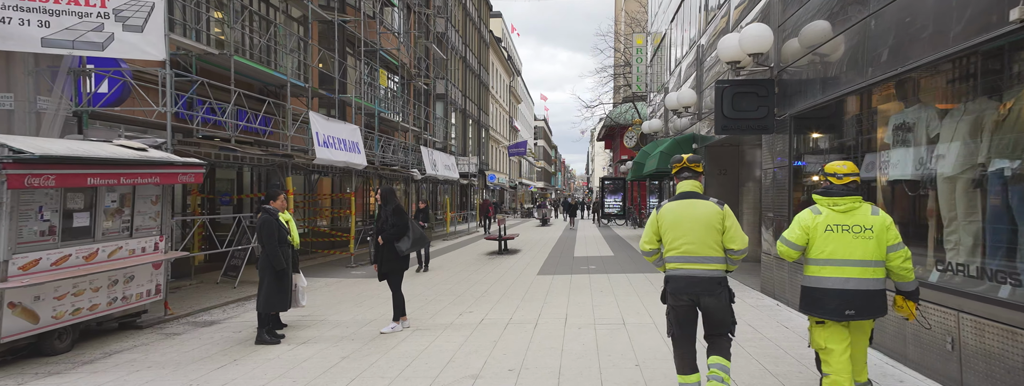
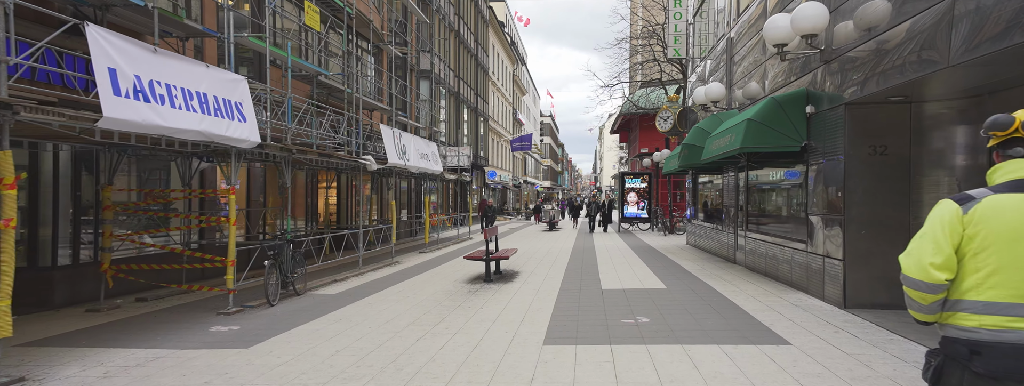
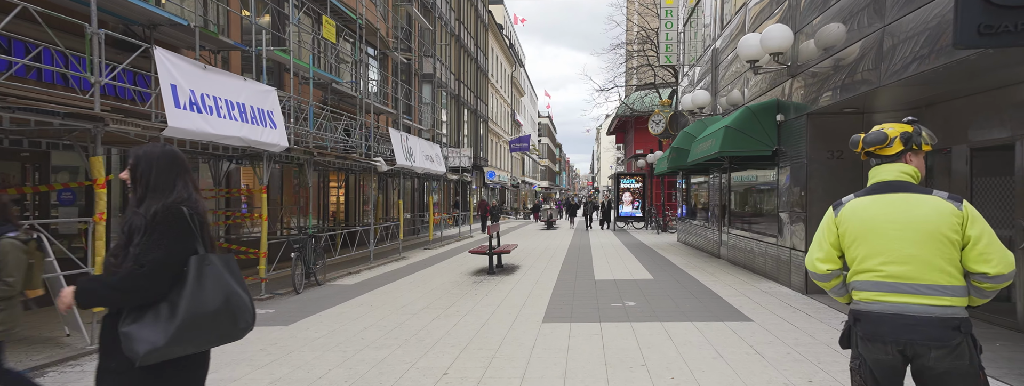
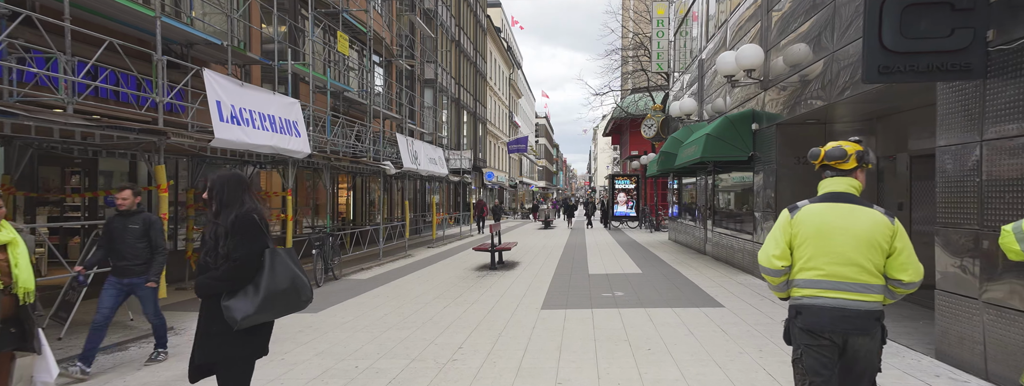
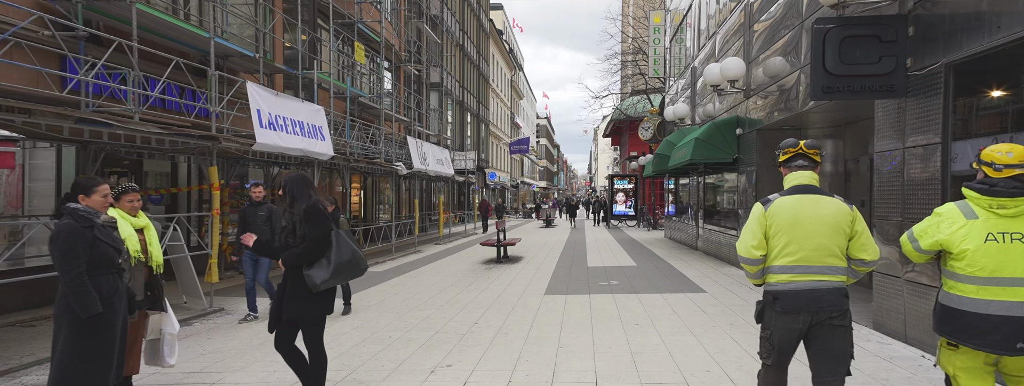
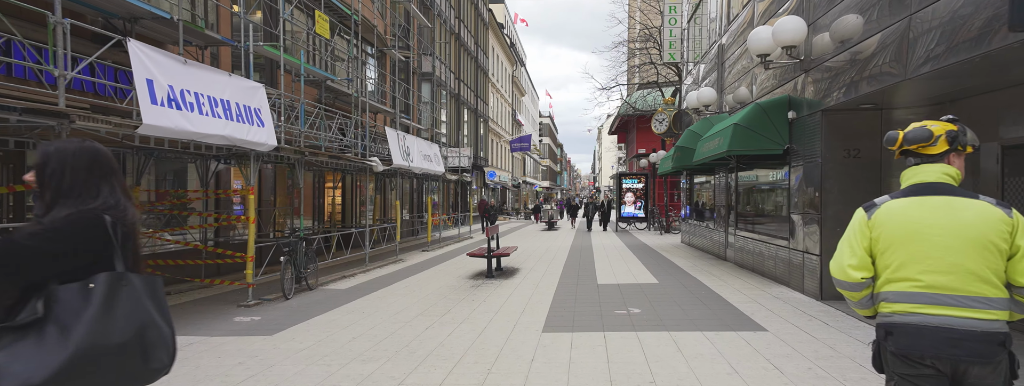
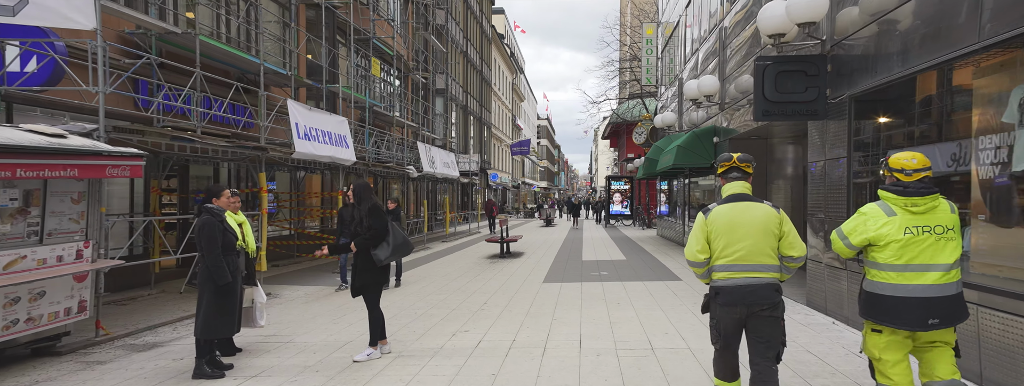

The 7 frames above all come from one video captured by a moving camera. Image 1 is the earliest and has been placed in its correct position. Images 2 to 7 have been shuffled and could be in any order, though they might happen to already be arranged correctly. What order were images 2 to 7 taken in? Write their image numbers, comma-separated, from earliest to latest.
7, 5, 4, 3, 6, 2
